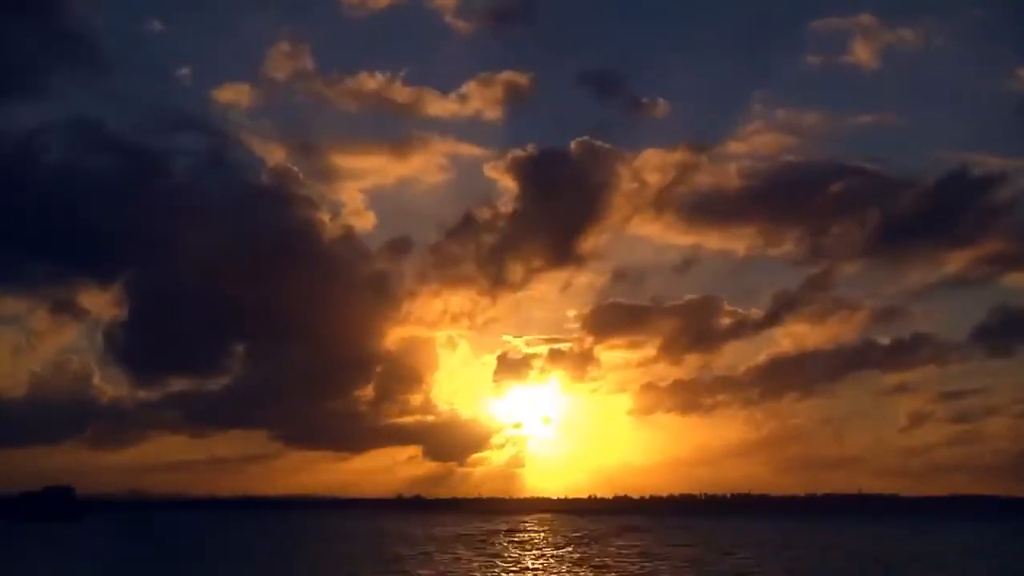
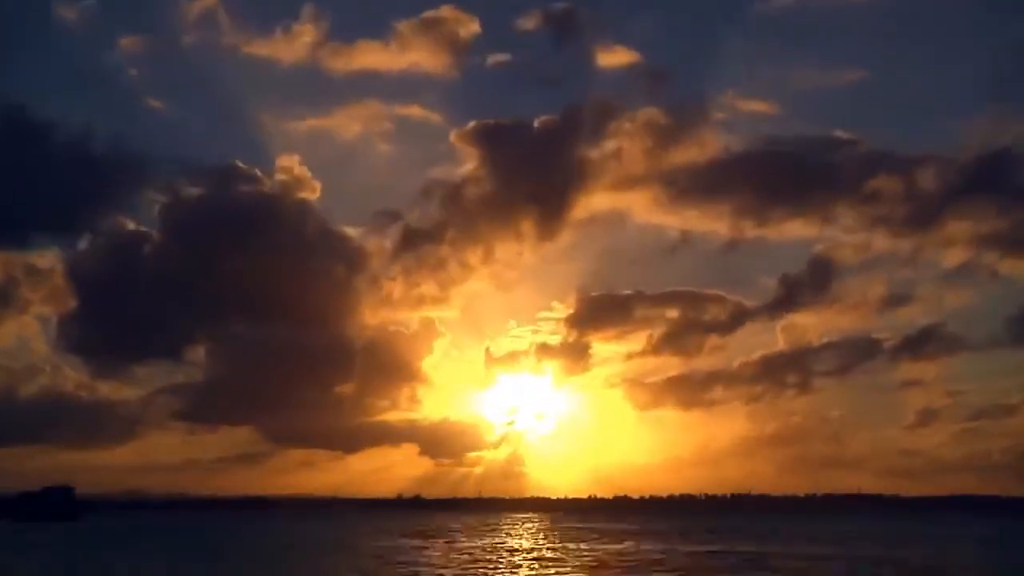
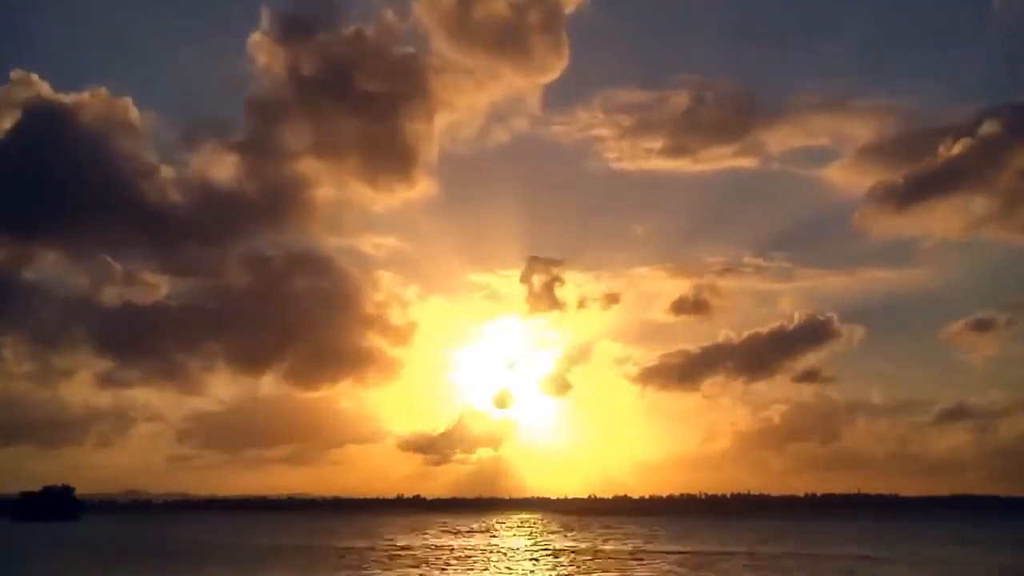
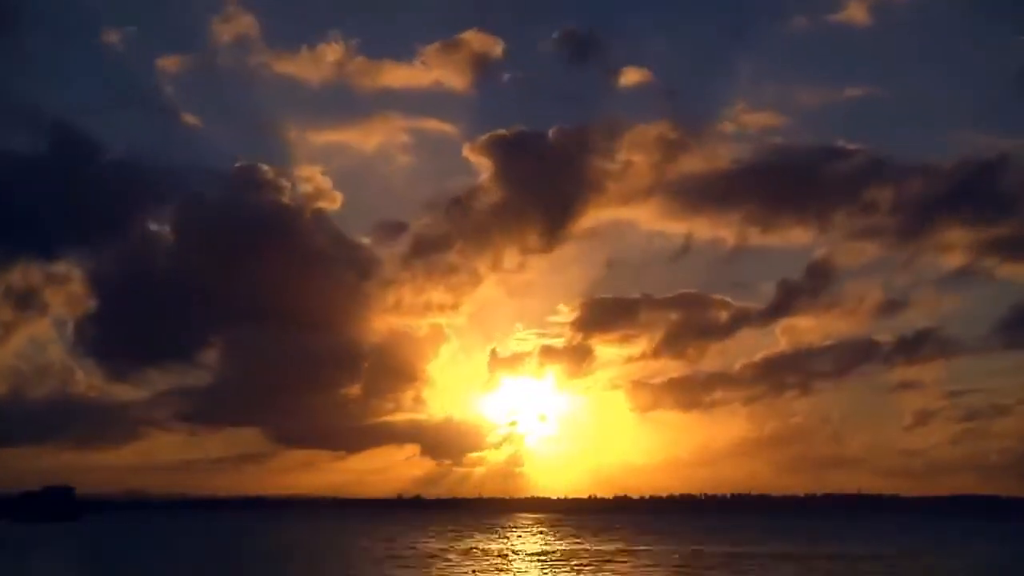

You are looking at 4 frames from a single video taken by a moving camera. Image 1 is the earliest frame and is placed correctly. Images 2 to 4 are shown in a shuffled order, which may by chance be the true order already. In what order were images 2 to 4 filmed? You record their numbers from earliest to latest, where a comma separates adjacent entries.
4, 2, 3
